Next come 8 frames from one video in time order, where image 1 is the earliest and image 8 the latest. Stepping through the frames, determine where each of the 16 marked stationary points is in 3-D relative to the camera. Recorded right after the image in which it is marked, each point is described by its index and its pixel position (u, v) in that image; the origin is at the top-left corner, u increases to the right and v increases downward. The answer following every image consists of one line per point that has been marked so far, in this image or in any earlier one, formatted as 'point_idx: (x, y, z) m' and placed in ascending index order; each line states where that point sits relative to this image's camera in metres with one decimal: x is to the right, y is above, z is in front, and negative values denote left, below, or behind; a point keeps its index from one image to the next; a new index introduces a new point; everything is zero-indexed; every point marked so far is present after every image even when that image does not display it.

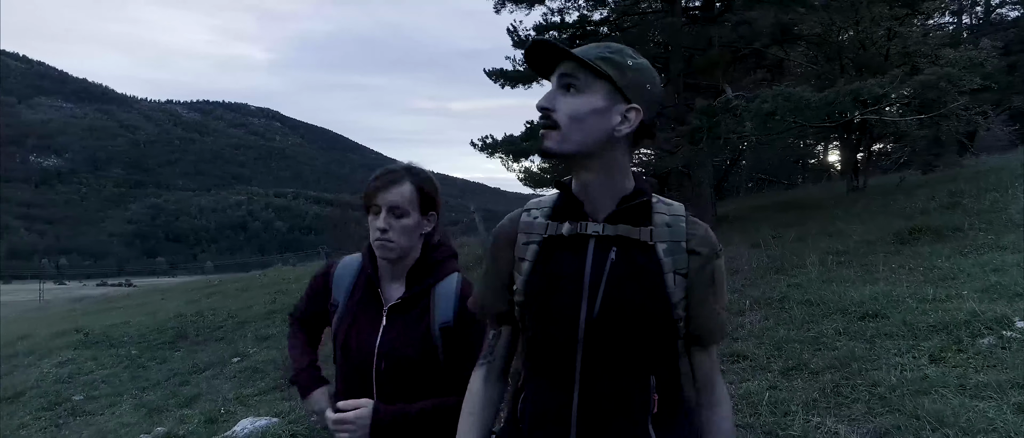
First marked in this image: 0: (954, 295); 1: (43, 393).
0: (+4.1, -0.7, +5.9) m
1: (-7.4, -2.7, +9.7) m
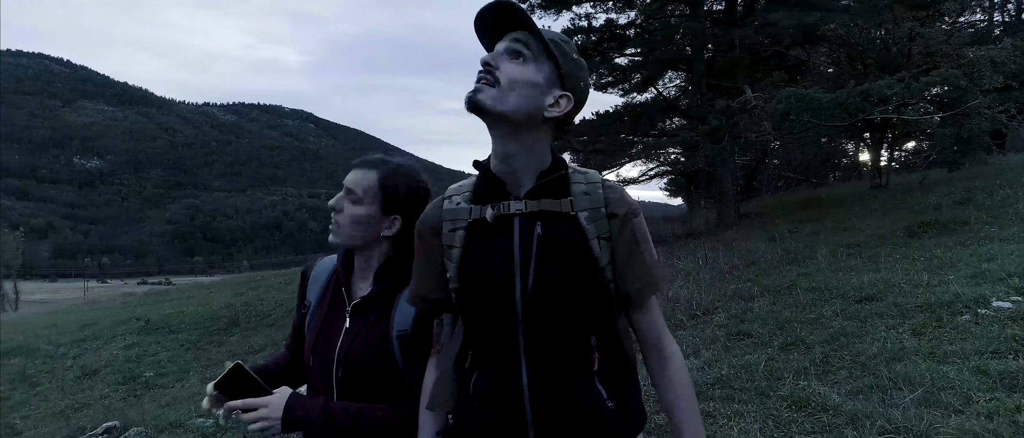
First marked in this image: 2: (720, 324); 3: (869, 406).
0: (+4.4, -0.6, +6.4) m
1: (-6.9, -2.6, +10.7) m
2: (+2.4, -1.1, +6.9) m
3: (+2.3, -1.3, +4.1) m
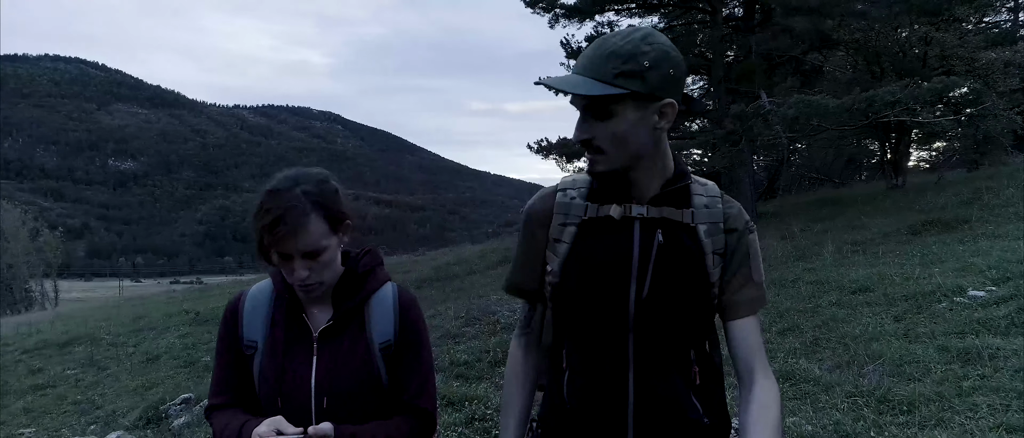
0: (+4.7, -0.6, +7.0) m
1: (-6.4, -2.6, +11.8) m
2: (+2.7, -1.1, +7.6) m
3: (+2.5, -1.2, +4.8) m
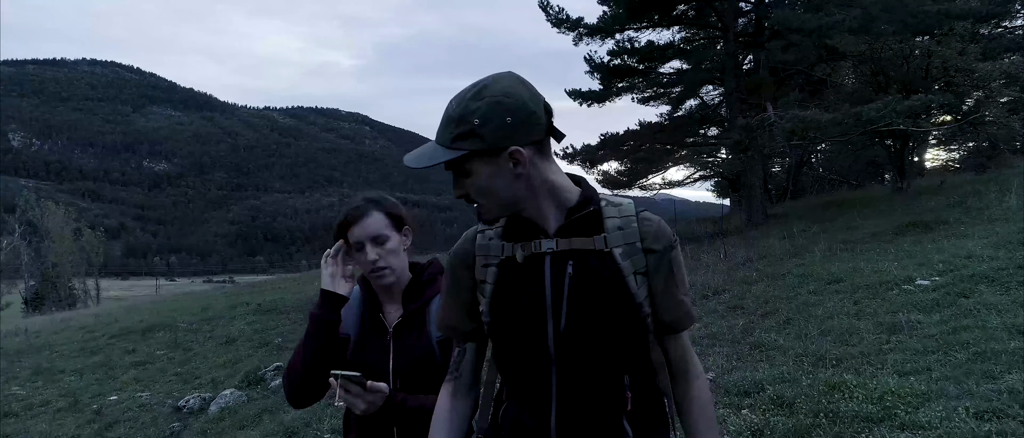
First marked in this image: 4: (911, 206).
0: (+5.1, -0.6, +8.3) m
1: (-5.8, -2.6, +13.6) m
2: (+3.2, -1.1, +9.0) m
3: (+2.9, -1.3, +6.2) m
4: (+8.5, +0.3, +13.1) m
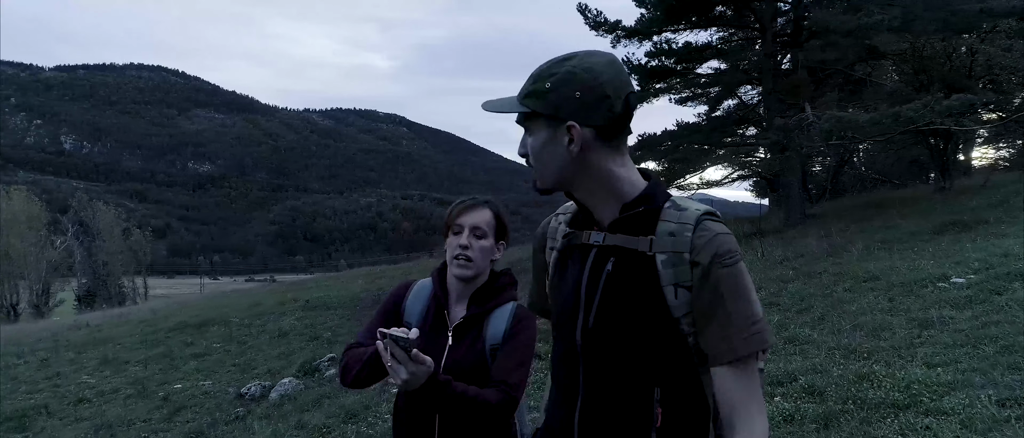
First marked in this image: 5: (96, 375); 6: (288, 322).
0: (+5.7, -0.6, +8.4) m
1: (-4.9, -2.6, +14.3) m
2: (+3.8, -1.1, +9.2) m
3: (+3.3, -1.2, +6.4) m
4: (+9.3, +0.3, +13.0) m
5: (-9.2, -3.5, +13.5) m
6: (-5.9, -2.7, +16.2) m
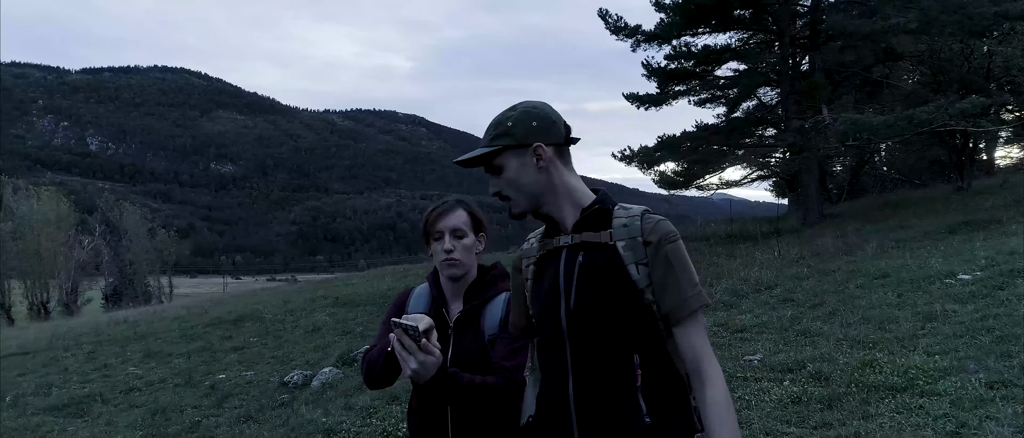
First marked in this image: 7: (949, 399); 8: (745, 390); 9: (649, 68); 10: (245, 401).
0: (+6.1, -0.6, +8.8) m
1: (-4.3, -2.6, +15.0) m
2: (+4.2, -1.1, +9.6) m
3: (+3.6, -1.2, +6.8) m
4: (+9.8, +0.3, +13.2) m
5: (-8.6, -3.5, +14.3) m
6: (-5.3, -2.7, +16.9) m
7: (+3.2, -1.3, +4.5) m
8: (+2.1, -1.5, +5.5) m
9: (+3.8, +4.2, +17.1) m
10: (-4.2, -2.9, +9.7) m
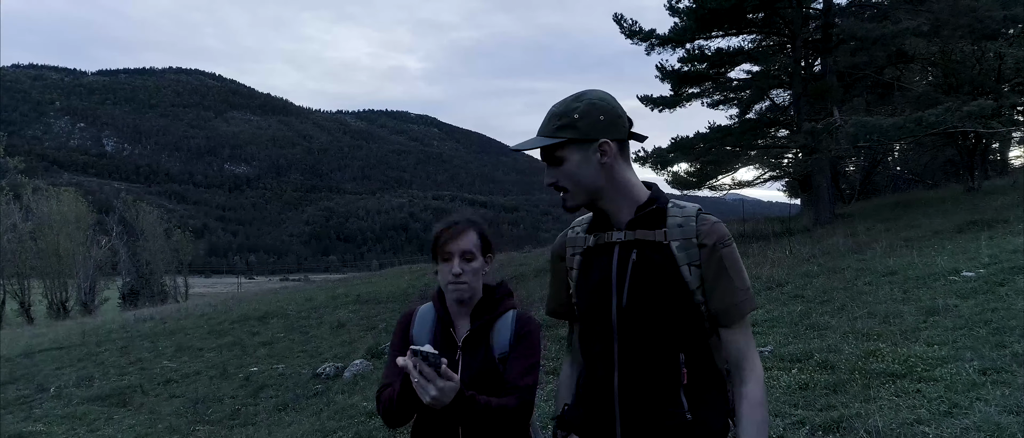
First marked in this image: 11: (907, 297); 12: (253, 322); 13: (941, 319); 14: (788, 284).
0: (+6.4, -0.6, +9.1) m
1: (-3.9, -2.6, +15.5) m
2: (+4.5, -1.1, +10.0) m
3: (+3.9, -1.2, +7.2) m
4: (+10.3, +0.3, +13.5) m
5: (-8.2, -3.5, +15.0) m
6: (-4.8, -2.7, +17.4) m
7: (+3.5, -1.3, +4.9) m
8: (+2.4, -1.5, +5.9) m
9: (+4.3, +4.2, +17.5) m
10: (-3.8, -2.9, +10.2) m
11: (+5.0, -1.0, +7.7) m
12: (-8.0, -3.2, +19.1) m
13: (+4.6, -1.1, +6.6) m
14: (+4.6, -1.1, +10.2) m
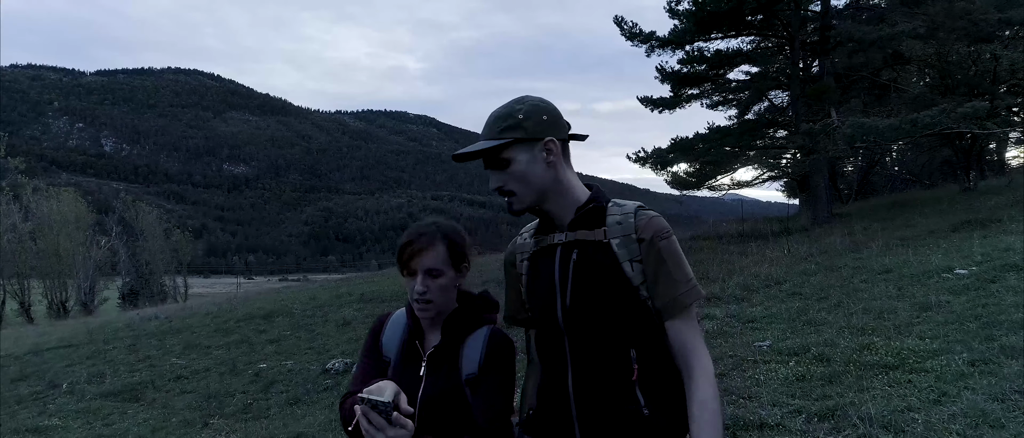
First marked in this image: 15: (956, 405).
0: (+6.5, -0.6, +9.4) m
1: (-3.8, -2.6, +15.7) m
2: (+4.6, -1.1, +10.2) m
3: (+4.0, -1.2, +7.5) m
4: (+10.3, +0.3, +13.7) m
5: (-8.1, -3.5, +15.2) m
6: (-4.7, -2.7, +17.7) m
7: (+3.6, -1.3, +5.2) m
8: (+2.4, -1.5, +6.2) m
9: (+4.4, +4.2, +17.7) m
10: (-3.8, -2.9, +10.4) m
11: (+5.1, -1.0, +8.0) m
12: (-8.0, -3.2, +19.3) m
13: (+4.7, -1.1, +6.8) m
14: (+4.7, -1.1, +10.4) m
15: (+3.3, -1.4, +4.5) m
